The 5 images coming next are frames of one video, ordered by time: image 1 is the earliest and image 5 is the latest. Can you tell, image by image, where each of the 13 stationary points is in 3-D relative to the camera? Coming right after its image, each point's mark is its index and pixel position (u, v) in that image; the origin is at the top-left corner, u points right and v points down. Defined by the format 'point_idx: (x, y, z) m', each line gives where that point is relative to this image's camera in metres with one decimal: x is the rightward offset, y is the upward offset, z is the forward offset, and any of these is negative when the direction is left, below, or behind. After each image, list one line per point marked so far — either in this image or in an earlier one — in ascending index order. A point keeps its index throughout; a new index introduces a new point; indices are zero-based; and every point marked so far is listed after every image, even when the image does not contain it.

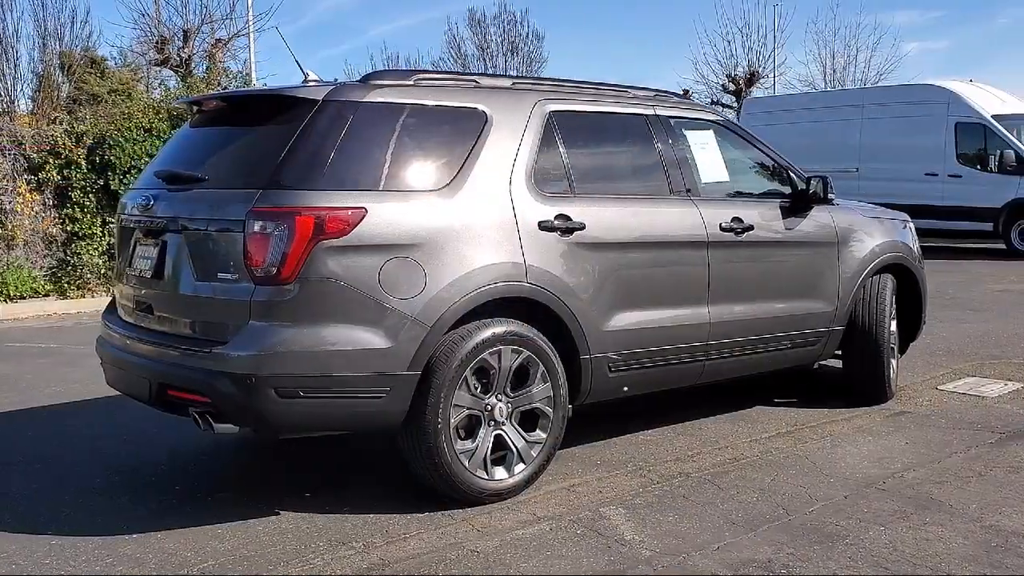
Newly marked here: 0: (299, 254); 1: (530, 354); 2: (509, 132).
0: (-0.9, +0.1, +3.9) m
1: (+0.1, -0.3, +4.5) m
2: (0.0, +0.8, +4.6) m
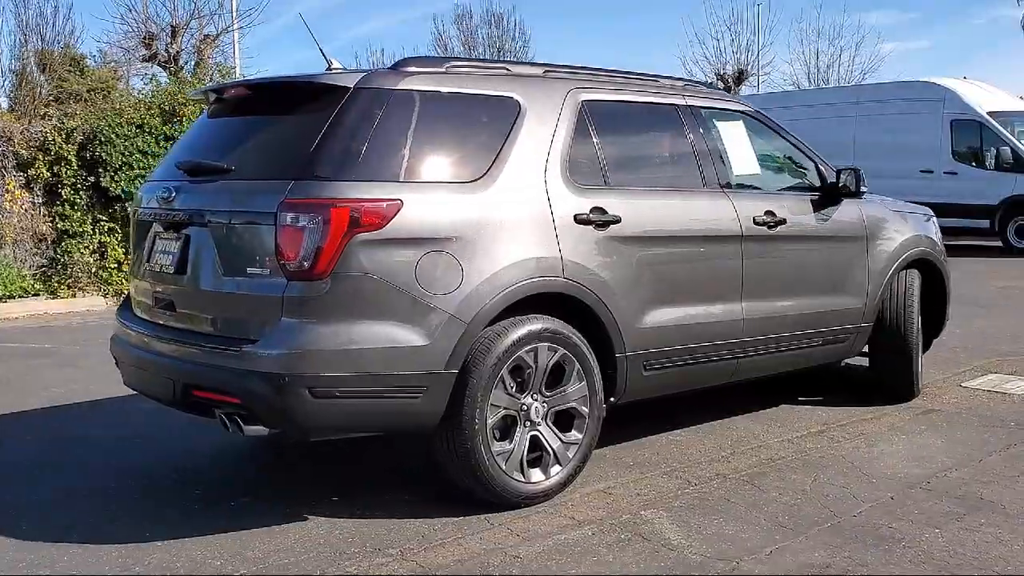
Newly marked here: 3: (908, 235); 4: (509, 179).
0: (-0.7, +0.2, +3.8) m
1: (+0.2, -0.3, +4.3) m
2: (+0.1, +0.8, +4.5) m
3: (+2.6, +0.3, +6.2) m
4: (0.0, +0.5, +4.3) m
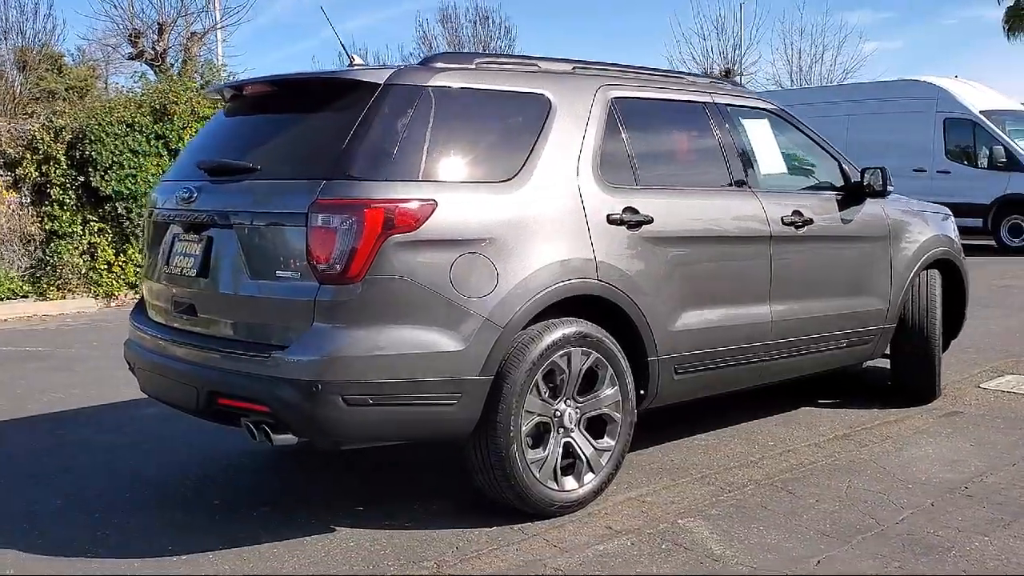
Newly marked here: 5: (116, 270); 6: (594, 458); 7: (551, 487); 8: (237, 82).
0: (-0.5, +0.1, +3.6) m
1: (+0.4, -0.3, +4.2) m
2: (+0.3, +0.8, +4.3) m
3: (+2.7, +0.3, +6.2) m
4: (+0.1, +0.5, +4.1) m
5: (-5.3, +0.2, +12.7) m
6: (+0.4, -0.8, +4.3) m
7: (+0.2, -0.8, +4.1) m
8: (-1.3, +0.9, +4.4) m
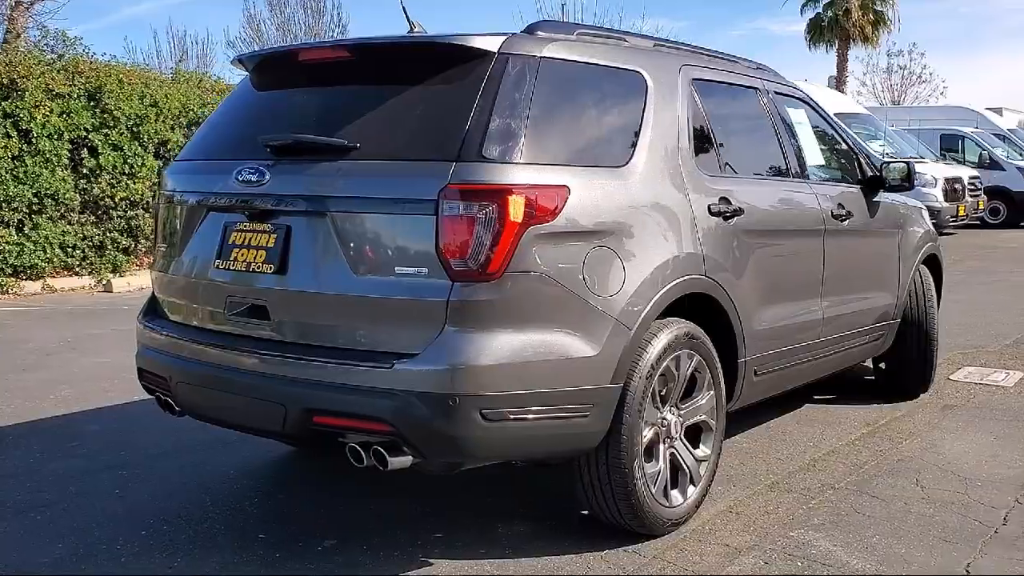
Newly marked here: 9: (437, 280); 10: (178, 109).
0: (0.0, +0.1, +3.1) m
1: (+0.8, -0.3, +3.9) m
2: (+0.6, +0.8, +4.0) m
3: (+2.7, +0.4, +6.2) m
4: (+0.5, +0.5, +3.8) m
5: (-6.4, +0.3, +11.2) m
6: (+0.7, -0.7, +3.9) m
7: (+0.6, -0.8, +3.7) m
8: (-0.9, +1.0, +3.8) m
9: (-0.3, 0.0, +3.1) m
10: (-4.5, +2.4, +12.9) m
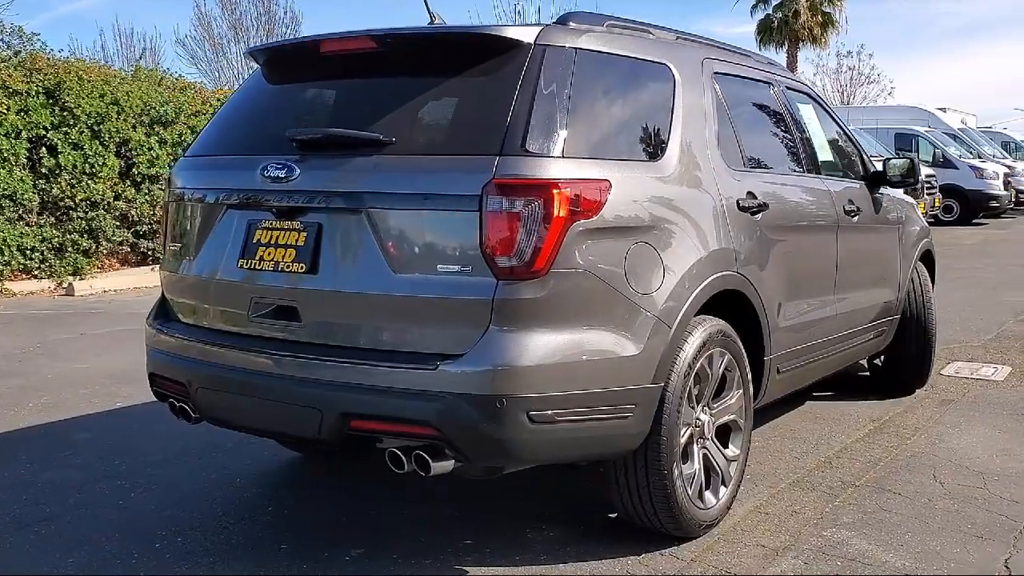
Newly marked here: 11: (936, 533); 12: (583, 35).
0: (+0.1, +0.2, +3.0) m
1: (+0.9, -0.3, +3.8) m
2: (+0.7, +0.8, +3.9) m
3: (+2.7, +0.4, +6.3) m
4: (+0.6, +0.5, +3.7) m
5: (-6.6, +0.2, +10.7) m
6: (+0.9, -0.7, +3.9) m
7: (+0.7, -0.8, +3.7) m
8: (-0.8, +1.0, +3.6) m
9: (-0.1, 0.0, +3.0) m
10: (-4.9, +2.4, +12.5) m
11: (+1.7, -1.0, +3.8) m
12: (+0.2, +0.9, +3.5) m
